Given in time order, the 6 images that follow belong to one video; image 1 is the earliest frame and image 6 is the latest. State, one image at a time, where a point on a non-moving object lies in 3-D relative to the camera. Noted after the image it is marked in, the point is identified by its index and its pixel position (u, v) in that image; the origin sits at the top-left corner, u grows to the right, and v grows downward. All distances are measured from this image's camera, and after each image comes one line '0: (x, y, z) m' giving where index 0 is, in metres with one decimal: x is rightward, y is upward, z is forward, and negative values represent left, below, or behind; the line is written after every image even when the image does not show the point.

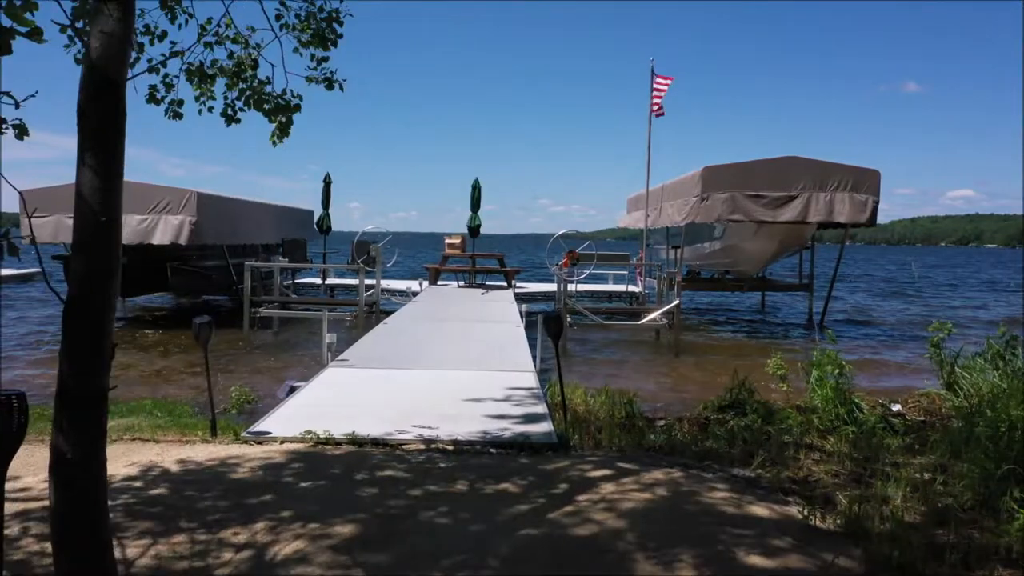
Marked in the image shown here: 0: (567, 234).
0: (+1.1, +1.1, +14.5) m
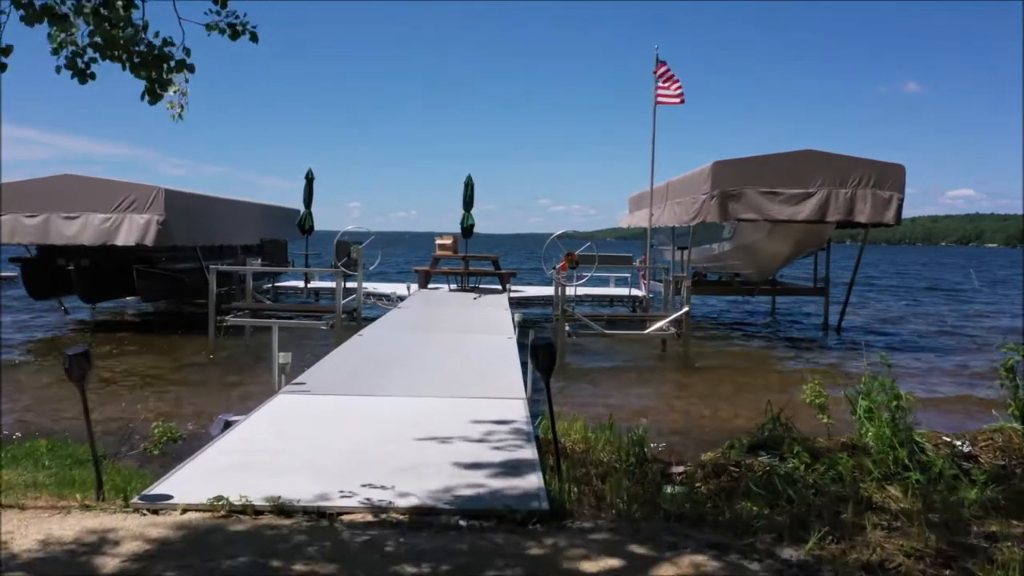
0: (+1.0, +1.0, +13.5) m
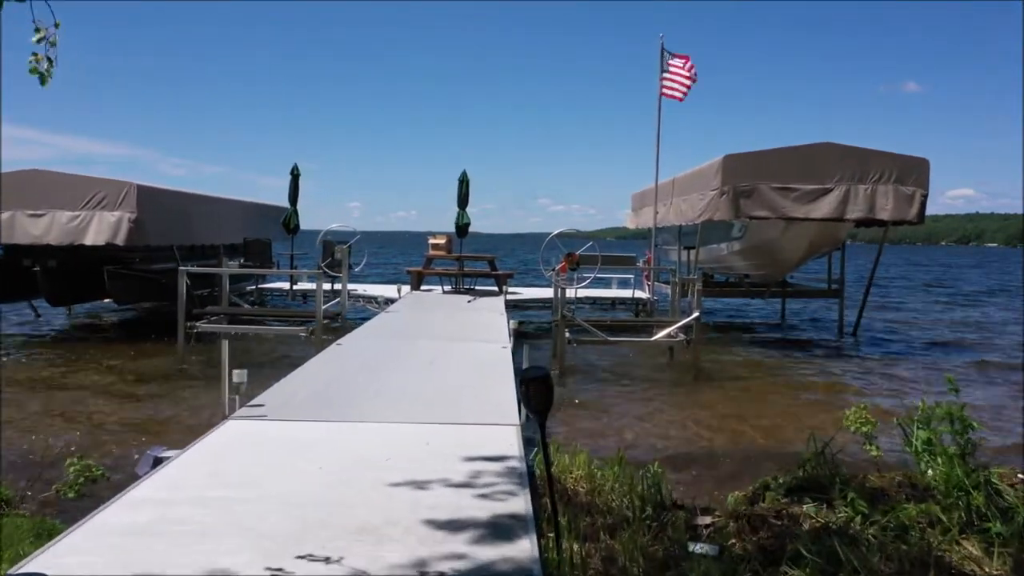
0: (+1.0, +0.9, +12.7) m
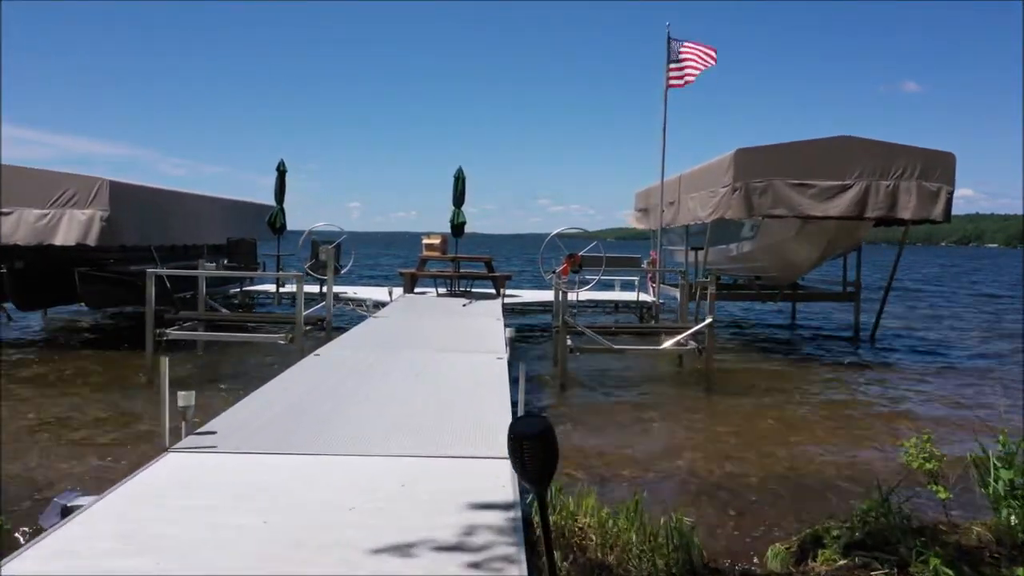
0: (+0.9, +0.9, +11.9) m
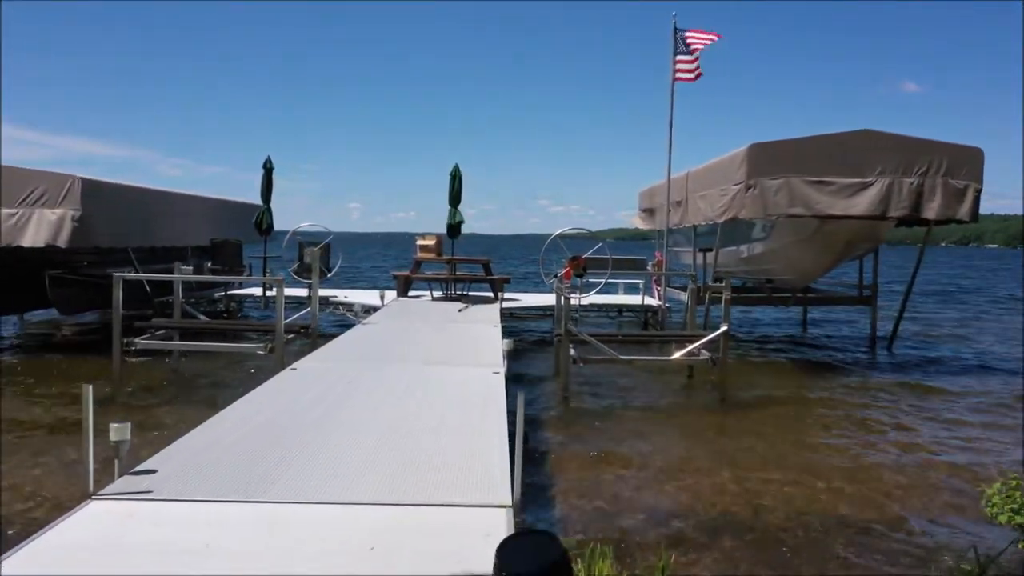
0: (+0.9, +0.8, +11.2) m
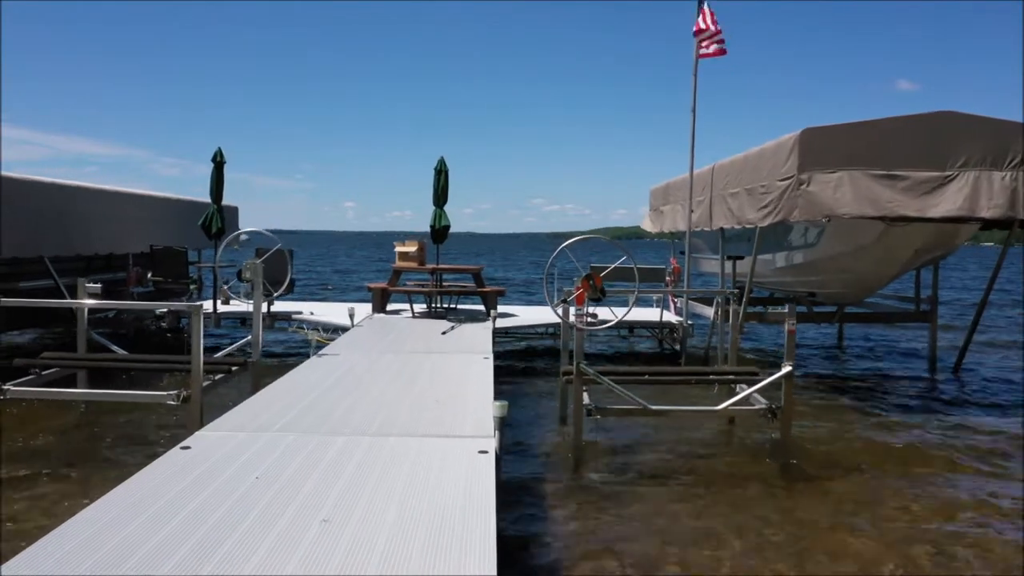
0: (+0.9, +0.6, +9.3) m
